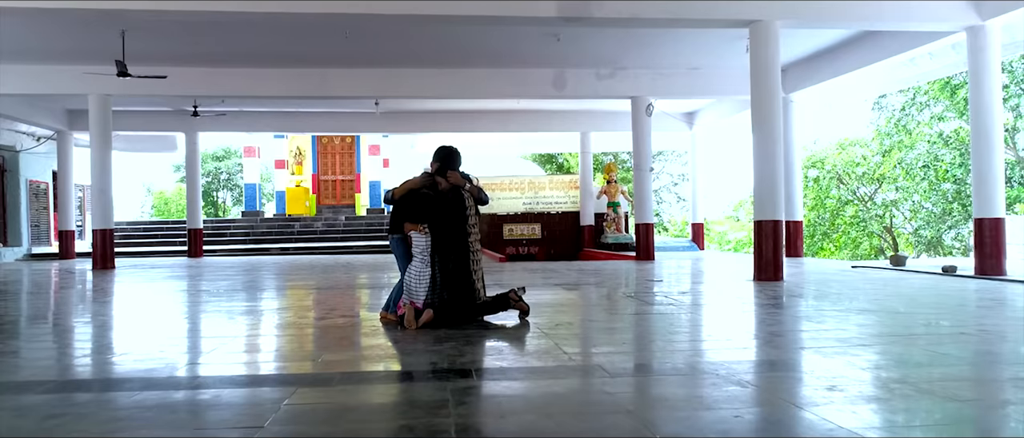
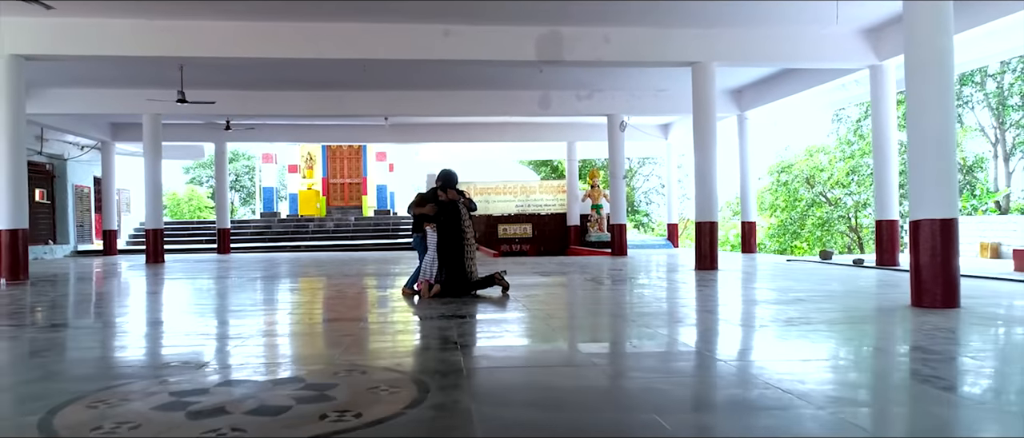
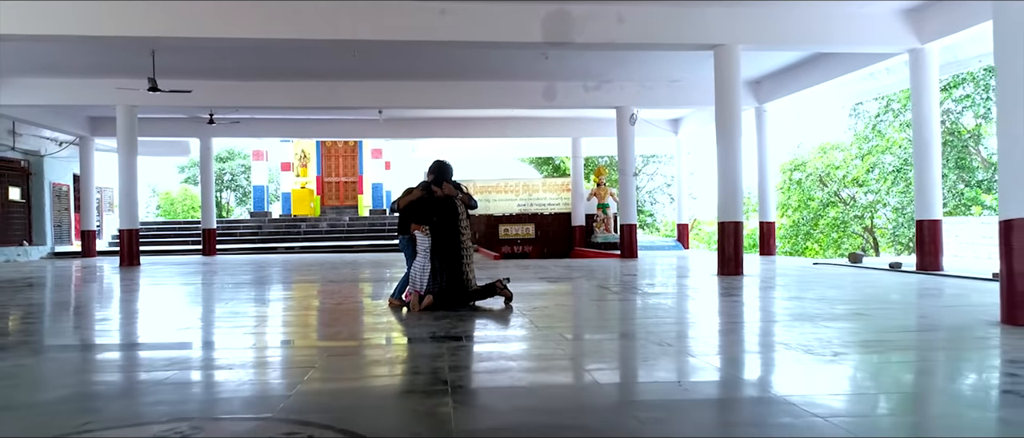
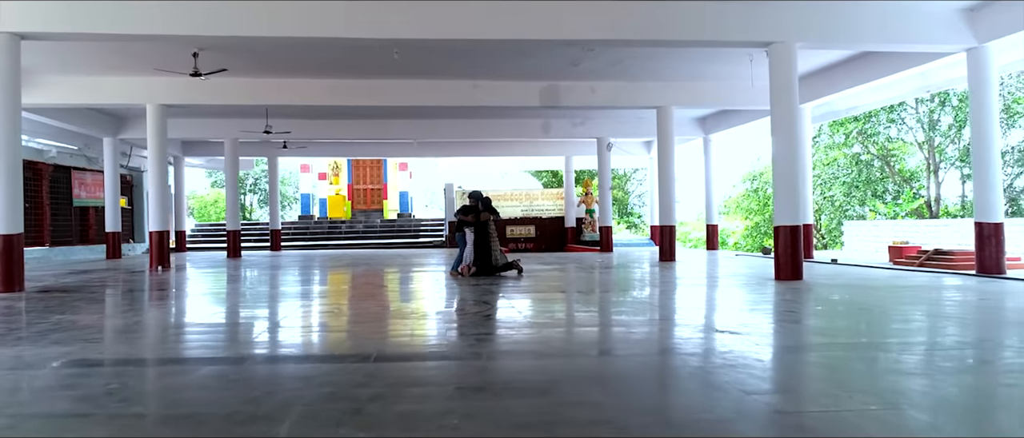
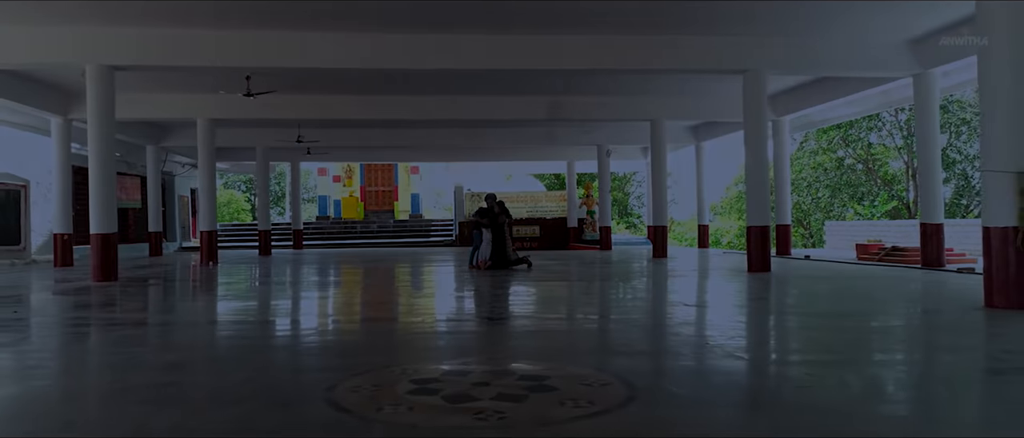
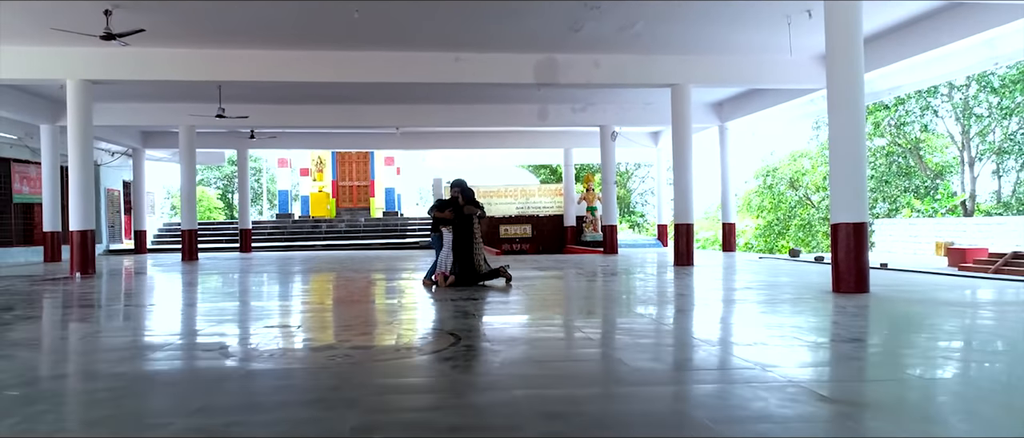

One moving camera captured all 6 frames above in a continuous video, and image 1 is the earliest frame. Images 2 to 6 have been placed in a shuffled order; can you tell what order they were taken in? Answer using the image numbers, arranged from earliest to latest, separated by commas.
3, 2, 6, 4, 5
